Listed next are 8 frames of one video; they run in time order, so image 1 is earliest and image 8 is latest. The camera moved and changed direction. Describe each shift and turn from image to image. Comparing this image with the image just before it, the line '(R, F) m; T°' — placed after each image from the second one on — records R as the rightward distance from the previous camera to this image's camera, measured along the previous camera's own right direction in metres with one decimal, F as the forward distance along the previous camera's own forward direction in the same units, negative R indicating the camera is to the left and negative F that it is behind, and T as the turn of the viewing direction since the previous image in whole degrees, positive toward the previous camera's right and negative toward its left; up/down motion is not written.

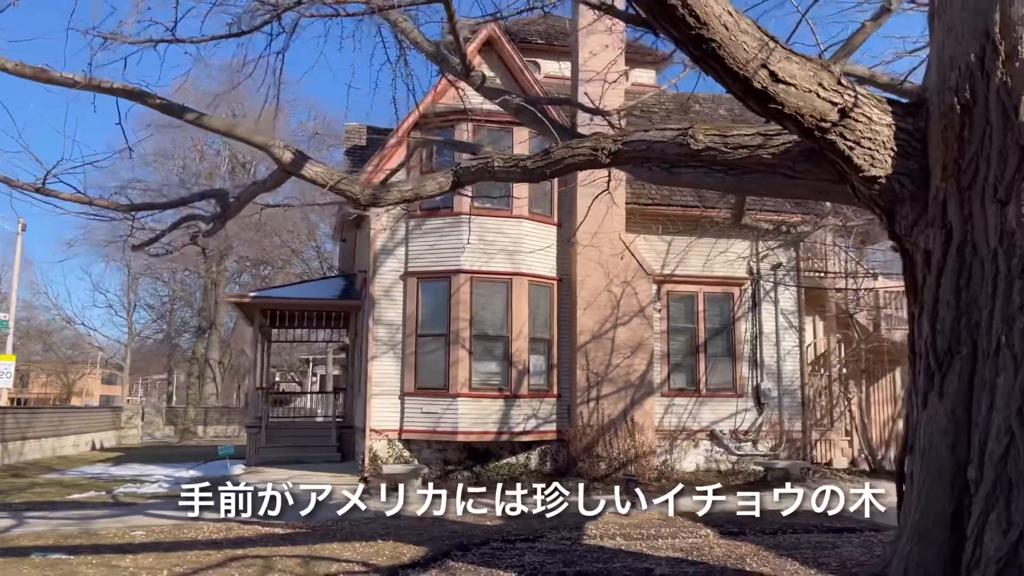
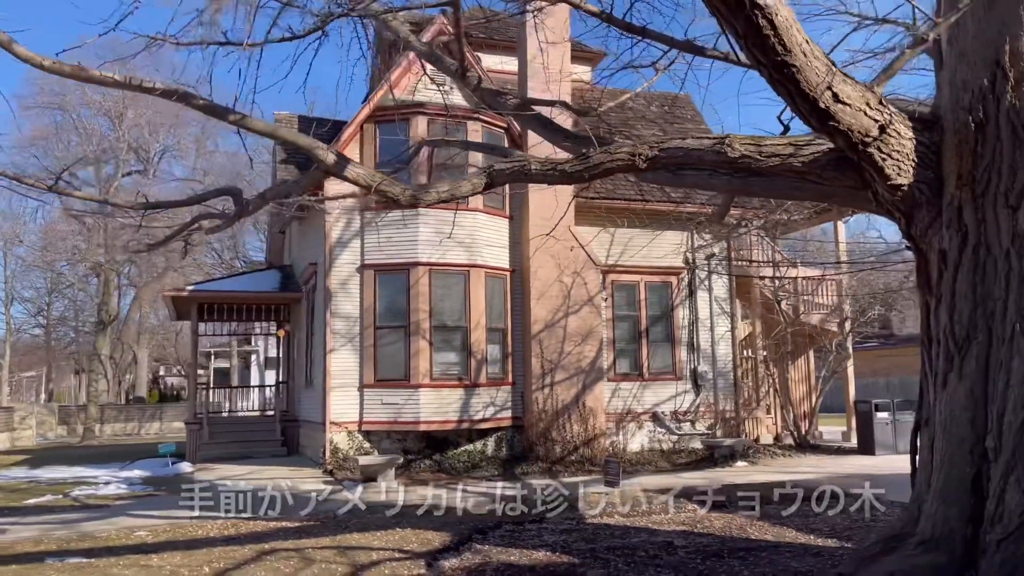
(-1.2, -0.3) m; +8°
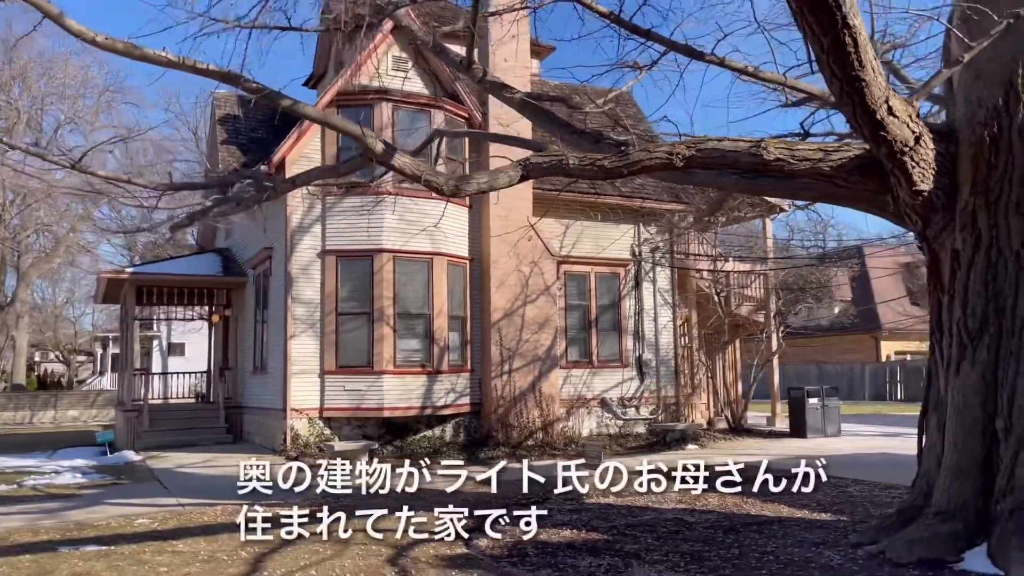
(-1.2, -0.2) m; +7°
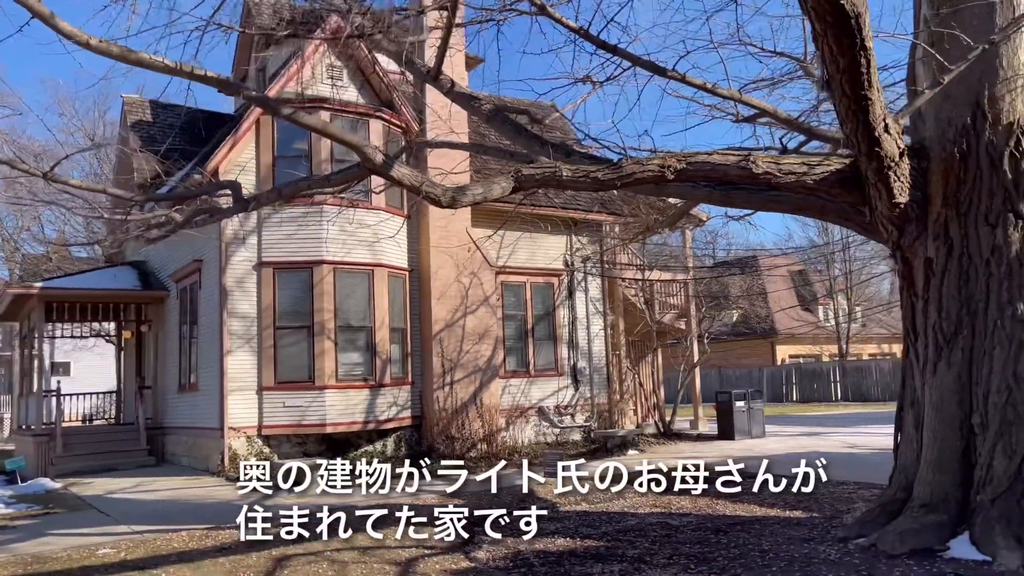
(-0.8, 0.0) m; +7°
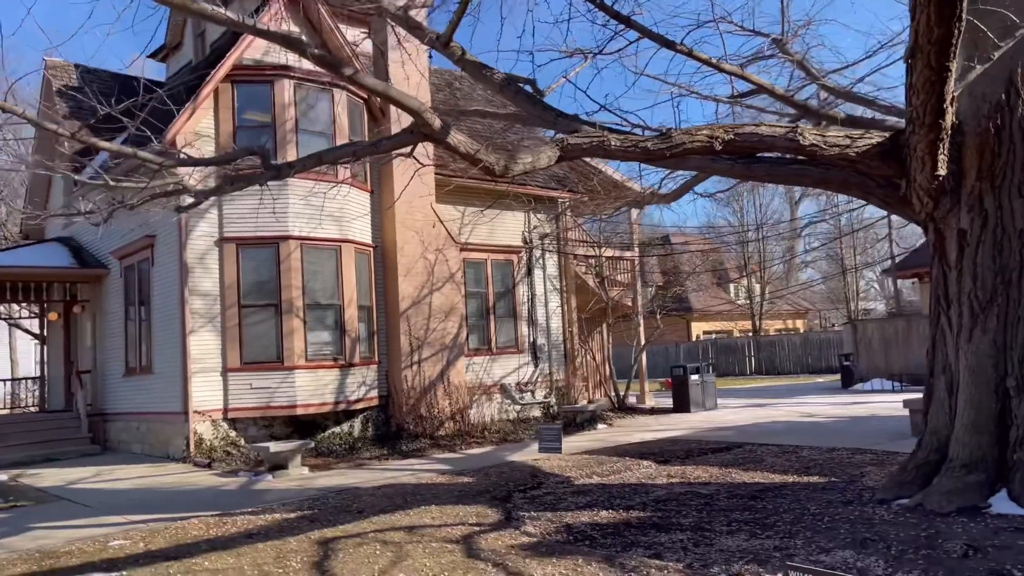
(-1.2, +0.2) m; +7°
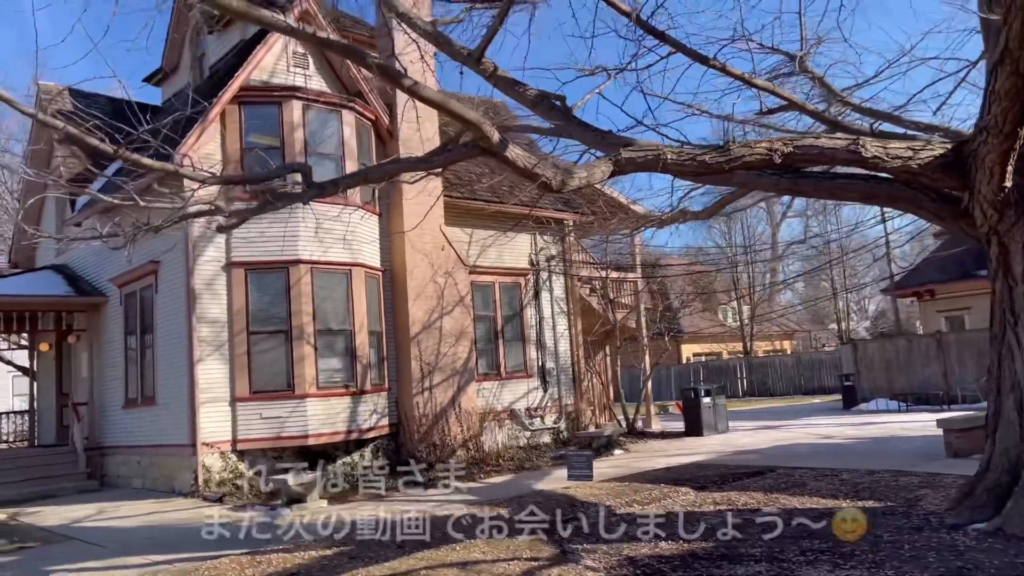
(-0.6, +0.3) m; +2°
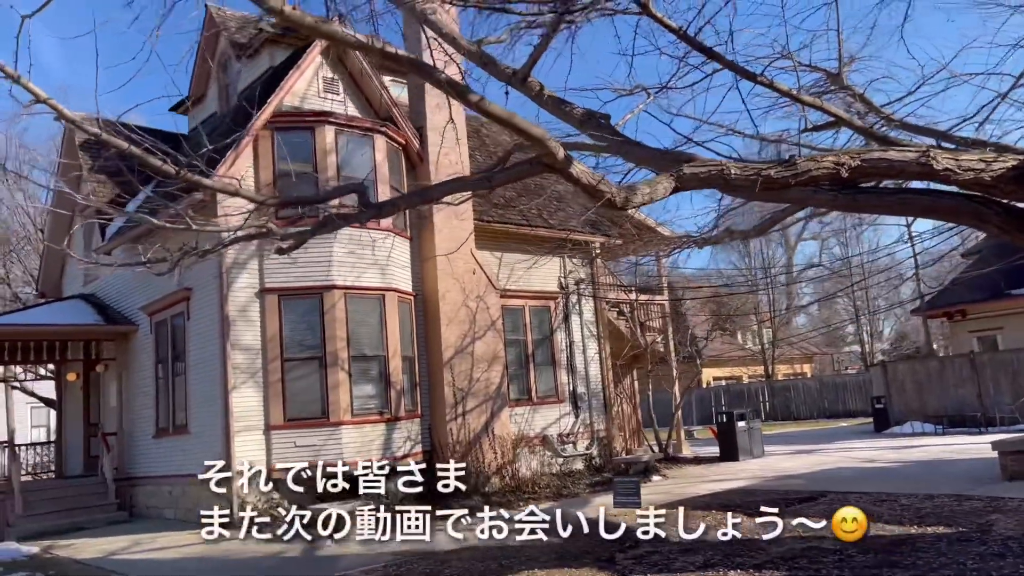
(-0.4, +0.2) m; -1°
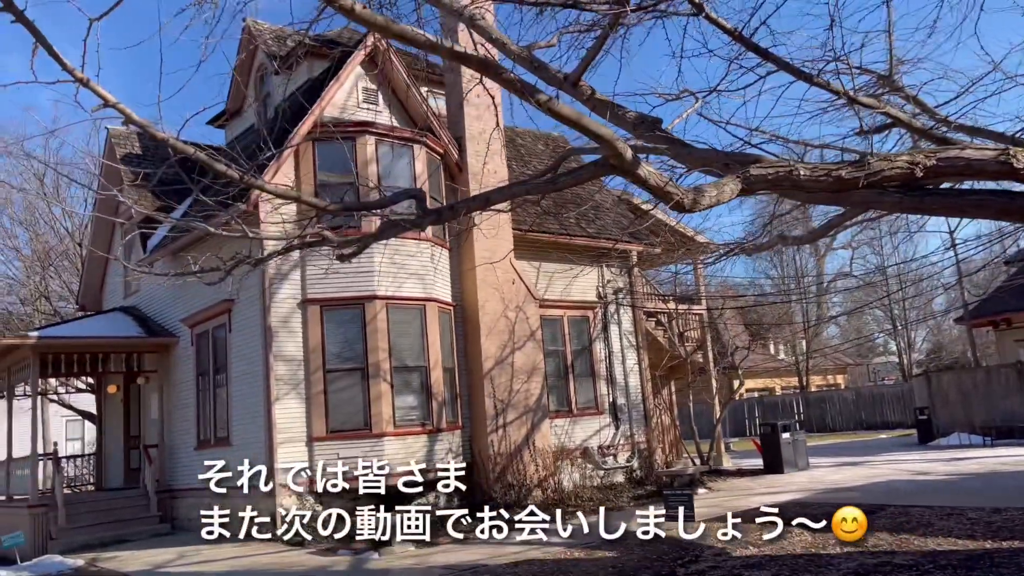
(-0.3, +0.2) m; -2°
